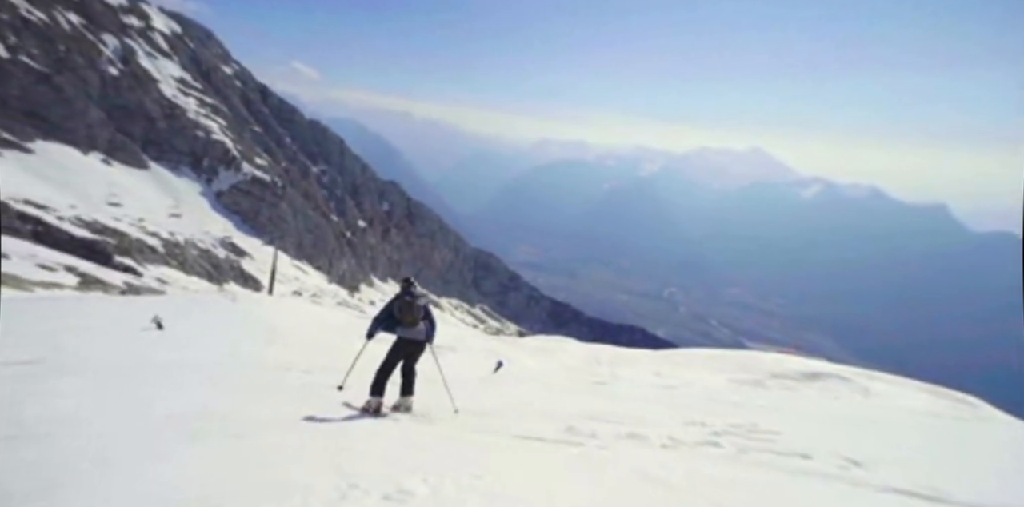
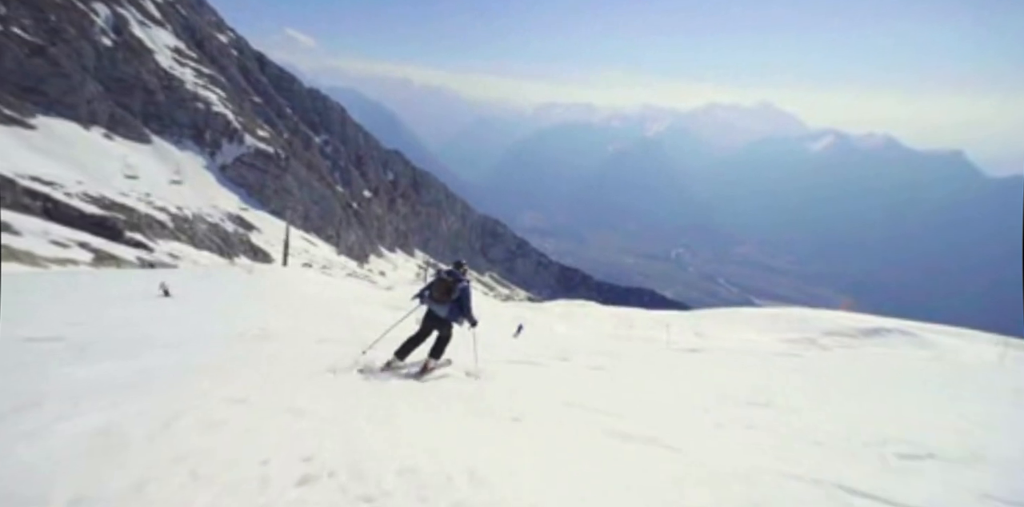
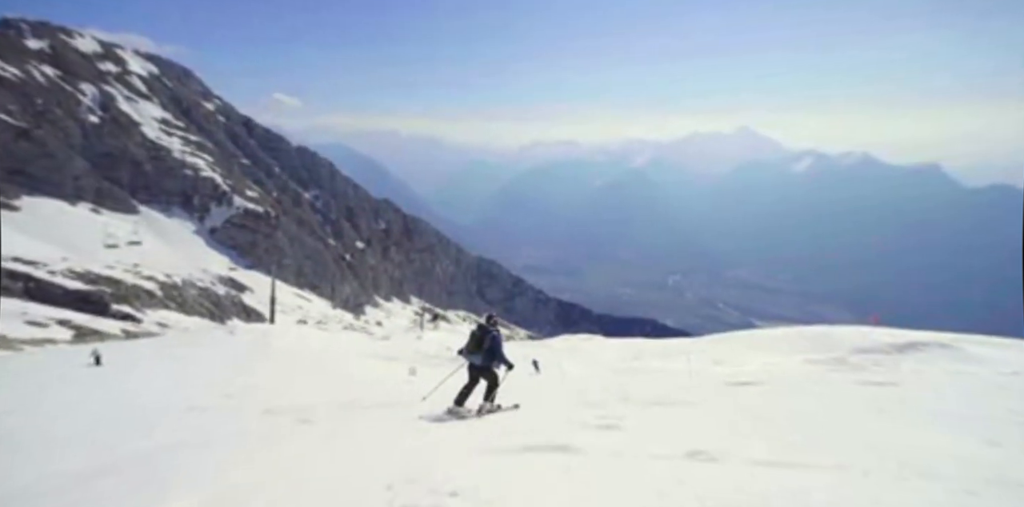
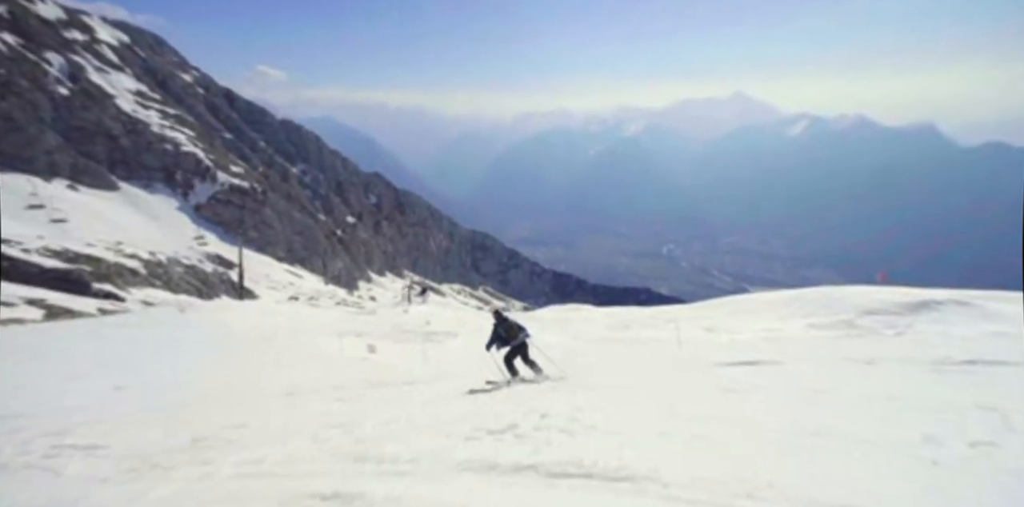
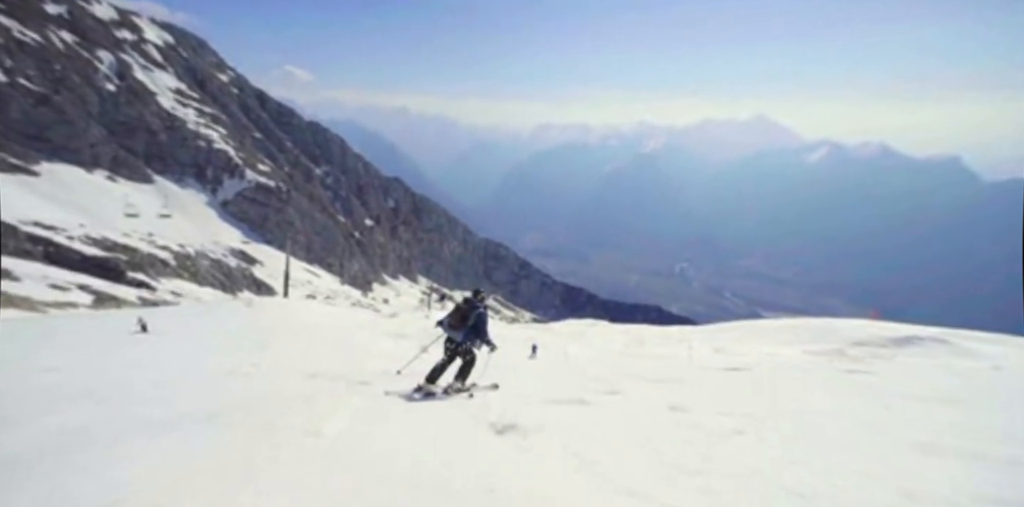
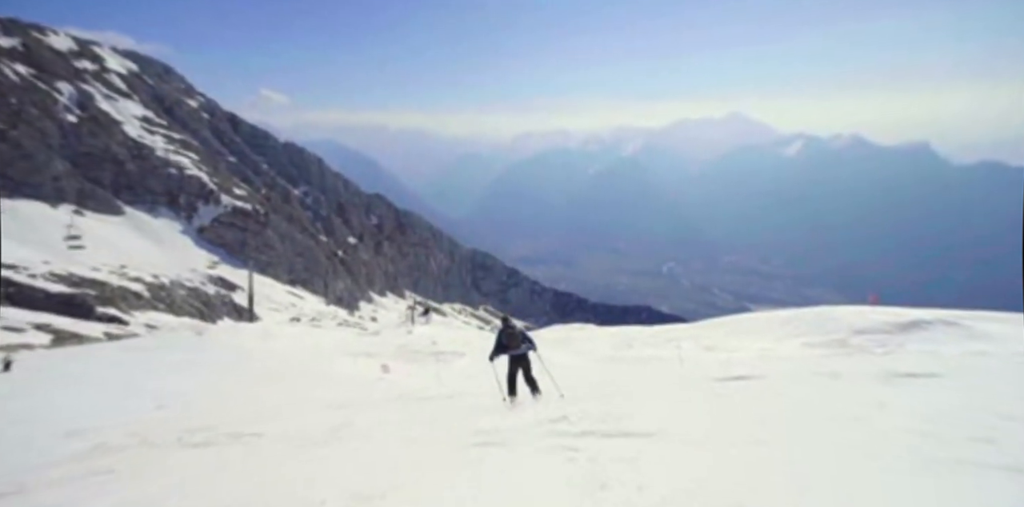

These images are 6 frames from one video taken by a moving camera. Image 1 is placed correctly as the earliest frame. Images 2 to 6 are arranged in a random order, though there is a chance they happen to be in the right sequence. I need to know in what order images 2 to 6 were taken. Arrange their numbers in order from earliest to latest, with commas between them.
2, 5, 3, 6, 4
